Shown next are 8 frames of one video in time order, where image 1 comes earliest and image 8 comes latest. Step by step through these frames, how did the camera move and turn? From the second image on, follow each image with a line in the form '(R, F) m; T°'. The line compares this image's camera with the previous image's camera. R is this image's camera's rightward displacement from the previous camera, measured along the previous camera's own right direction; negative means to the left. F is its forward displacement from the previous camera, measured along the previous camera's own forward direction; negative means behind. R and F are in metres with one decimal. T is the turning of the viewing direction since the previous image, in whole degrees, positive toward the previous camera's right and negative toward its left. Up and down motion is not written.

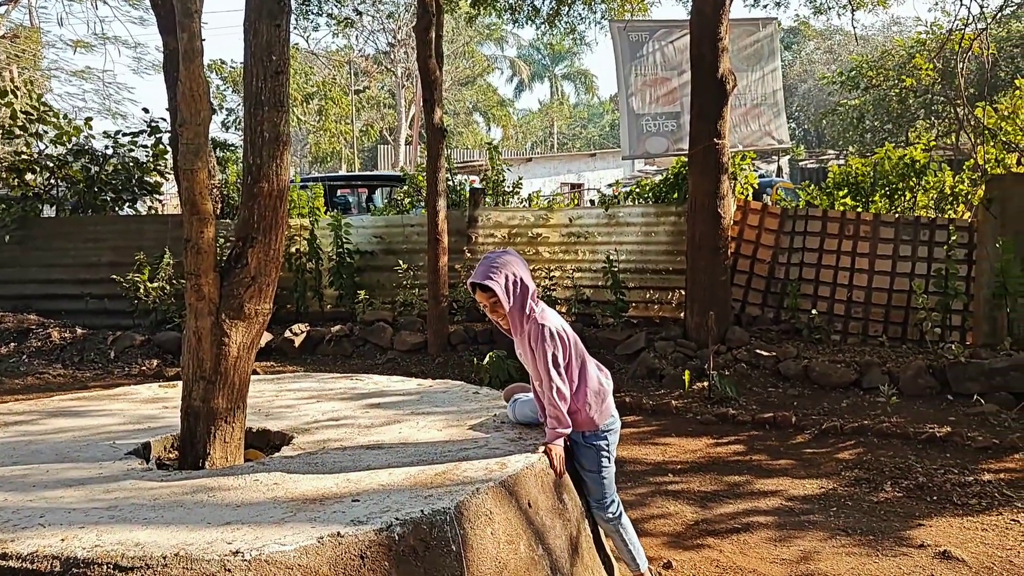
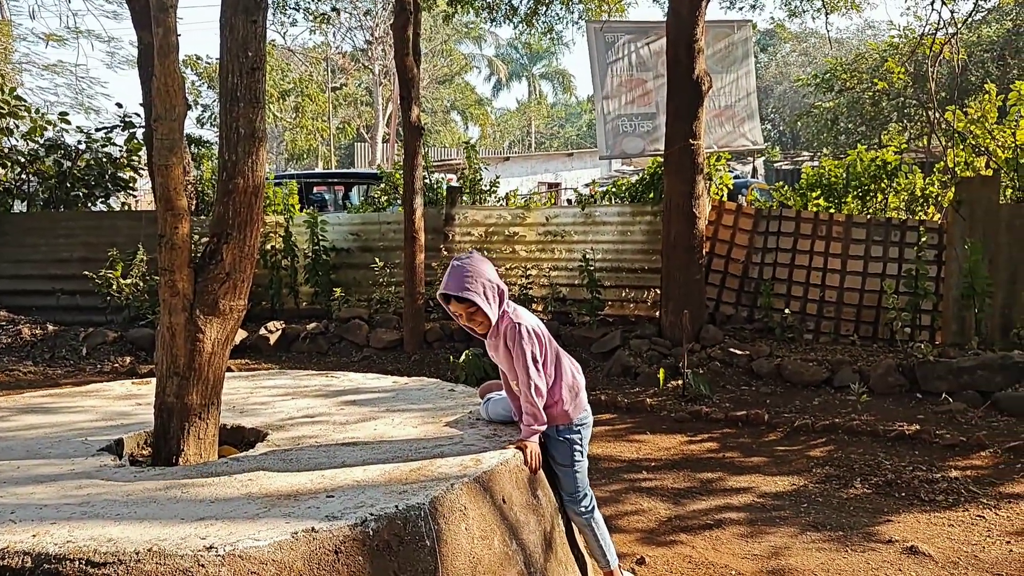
(0.0, 0.0) m; +1°
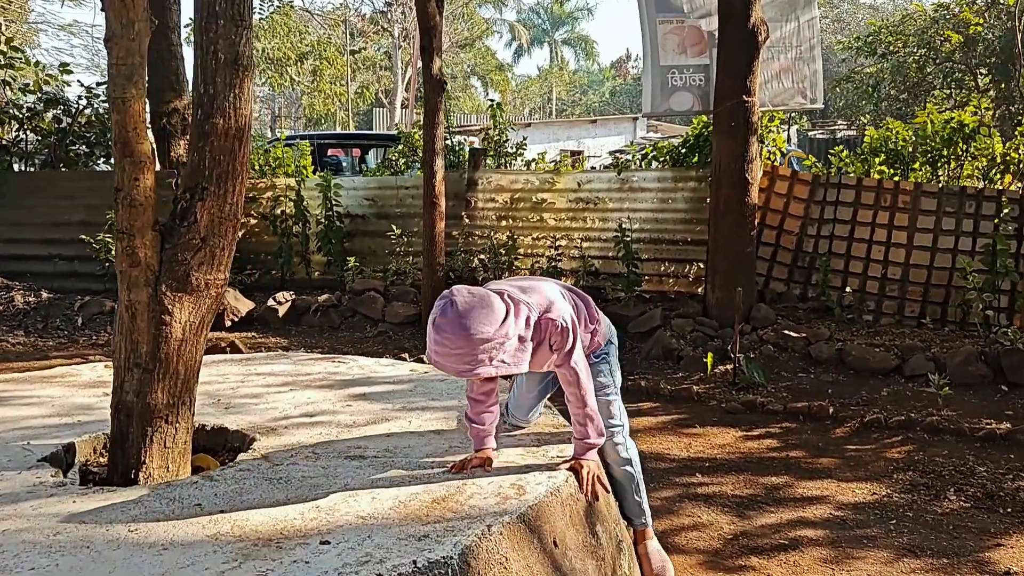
(-0.1, +0.6) m; -1°
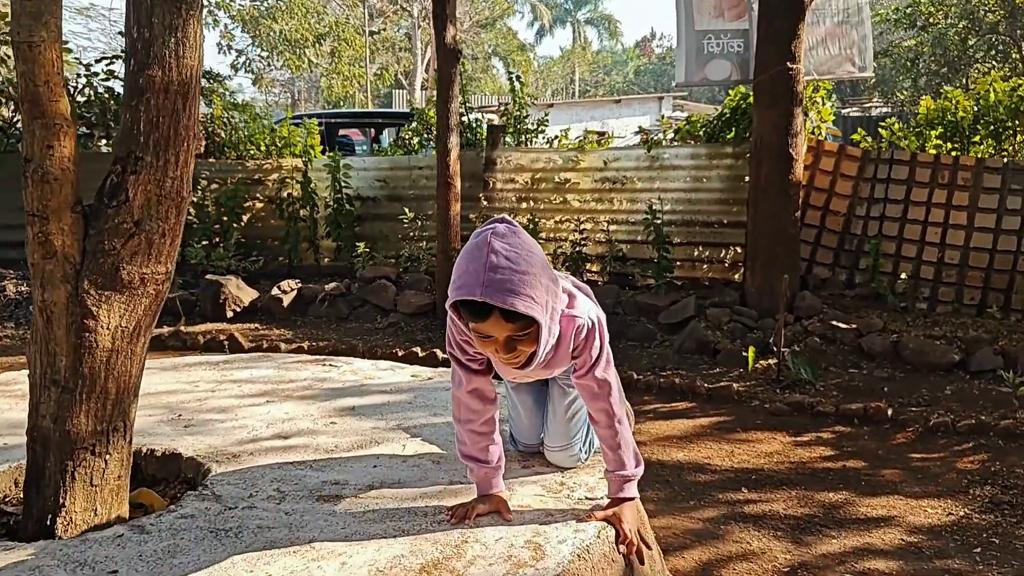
(0.0, +0.5) m; -1°
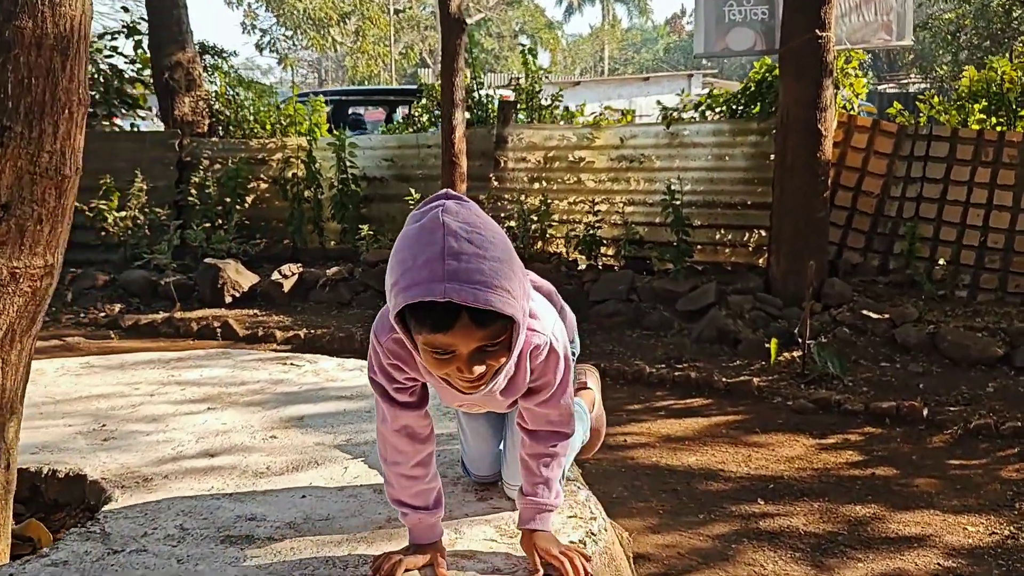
(+0.1, +0.3) m; -2°
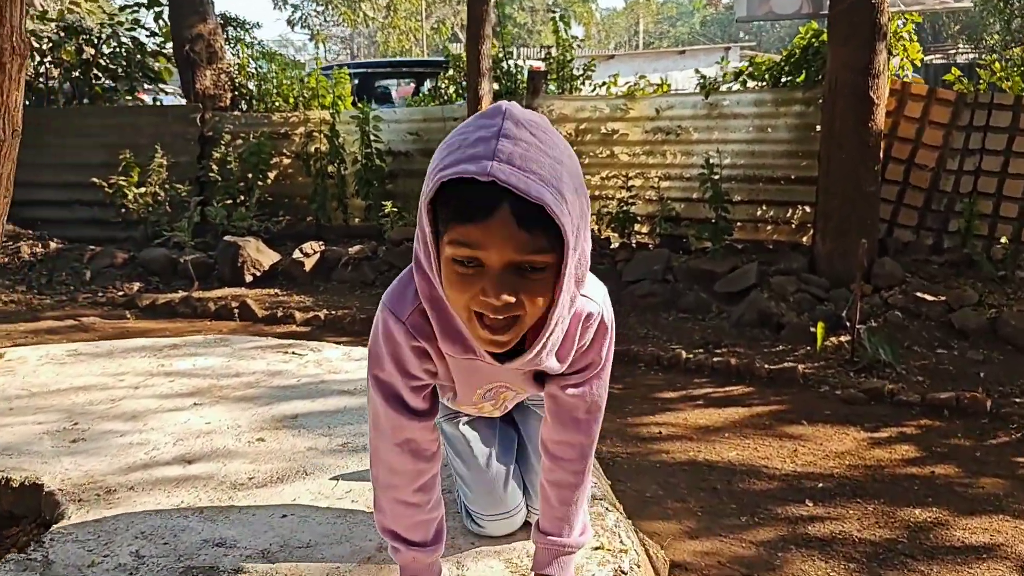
(0.0, +0.3) m; -2°
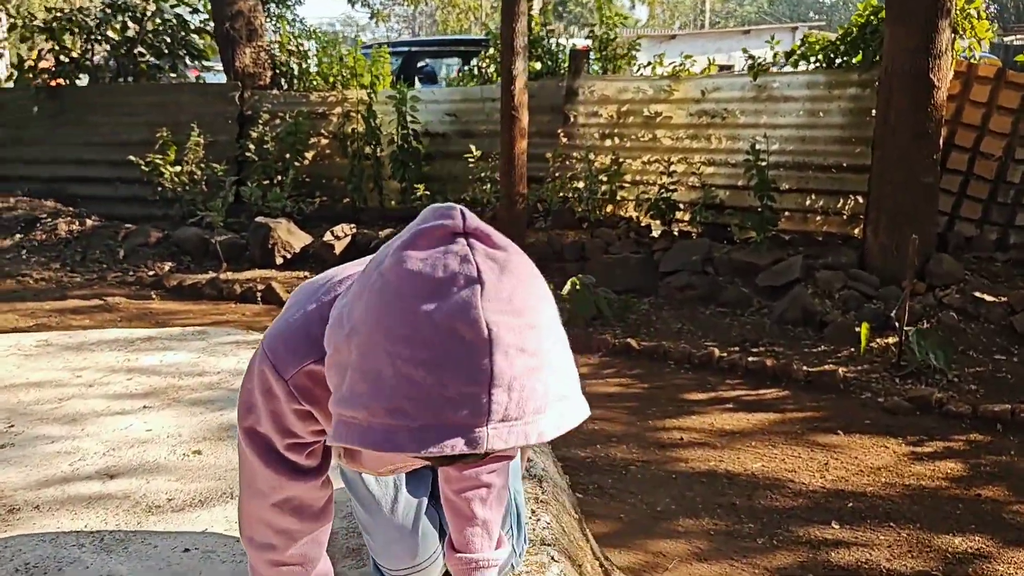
(+0.2, +0.2) m; -4°
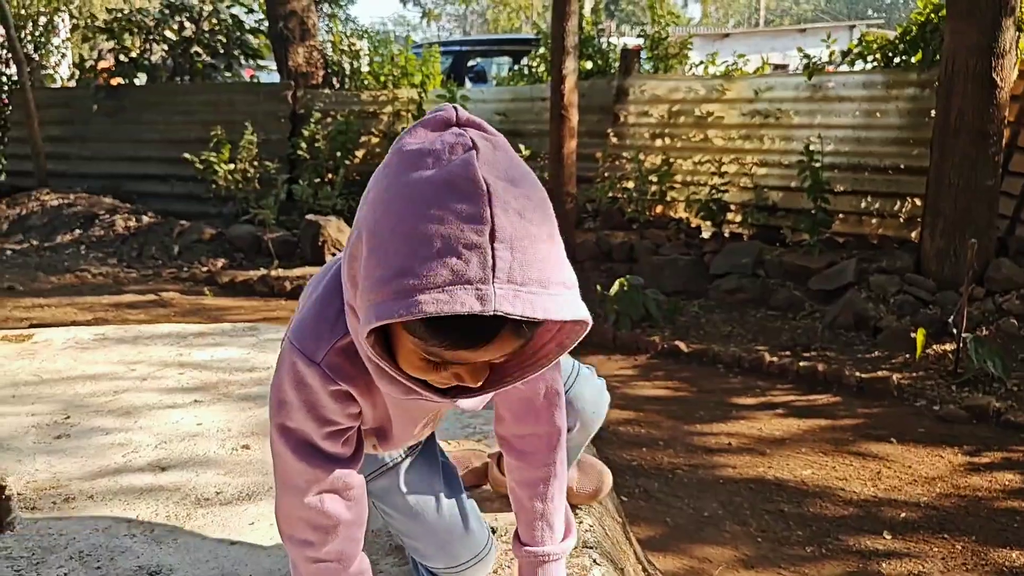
(0.0, 0.0) m; -3°
